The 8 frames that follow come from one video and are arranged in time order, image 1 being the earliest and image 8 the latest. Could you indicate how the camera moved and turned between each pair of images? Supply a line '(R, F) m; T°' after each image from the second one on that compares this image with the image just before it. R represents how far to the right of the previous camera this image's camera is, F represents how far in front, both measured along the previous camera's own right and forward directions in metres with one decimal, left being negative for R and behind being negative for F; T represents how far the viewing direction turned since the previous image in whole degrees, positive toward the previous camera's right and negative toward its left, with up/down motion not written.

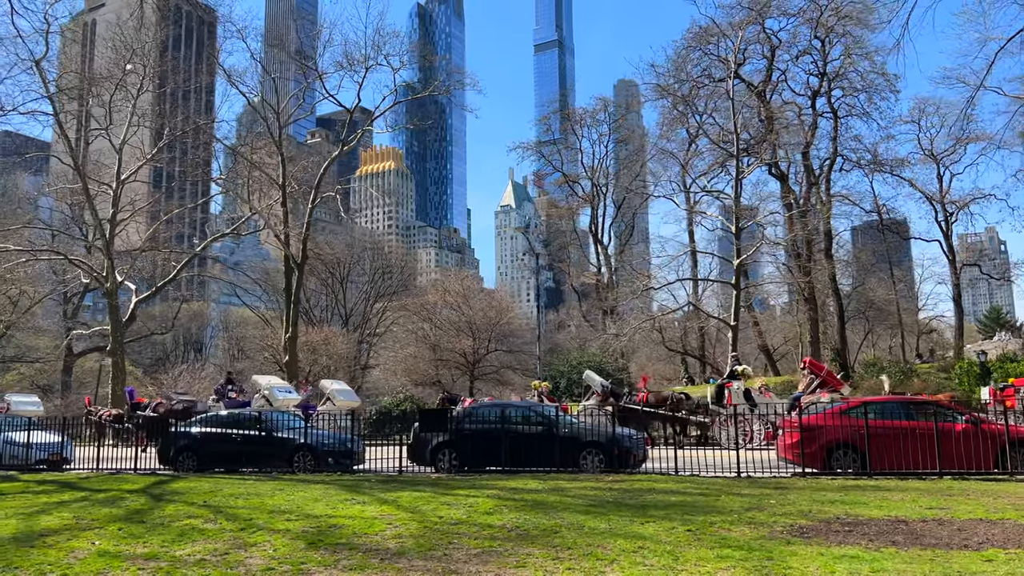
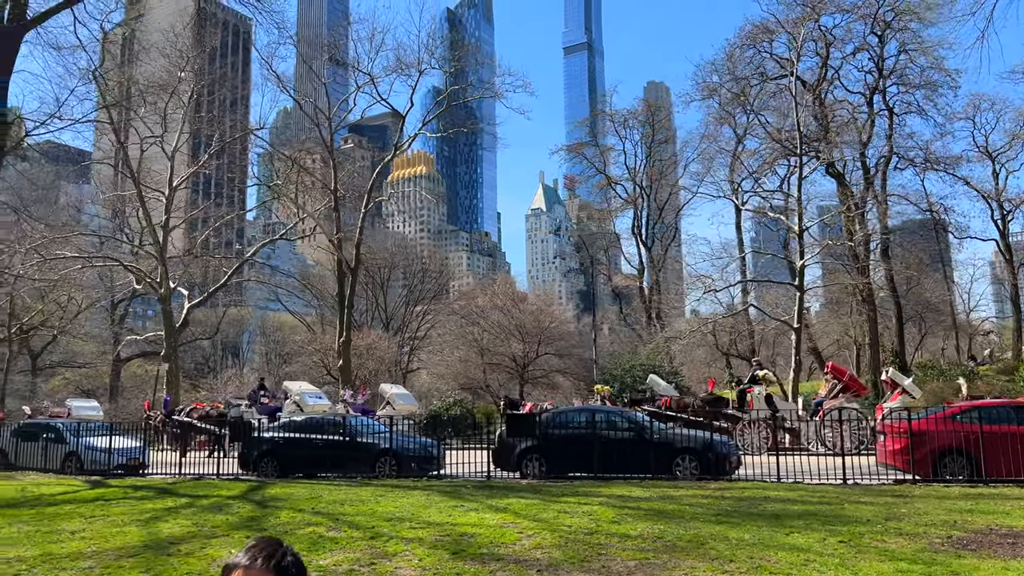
(-0.8, +0.2) m; -2°
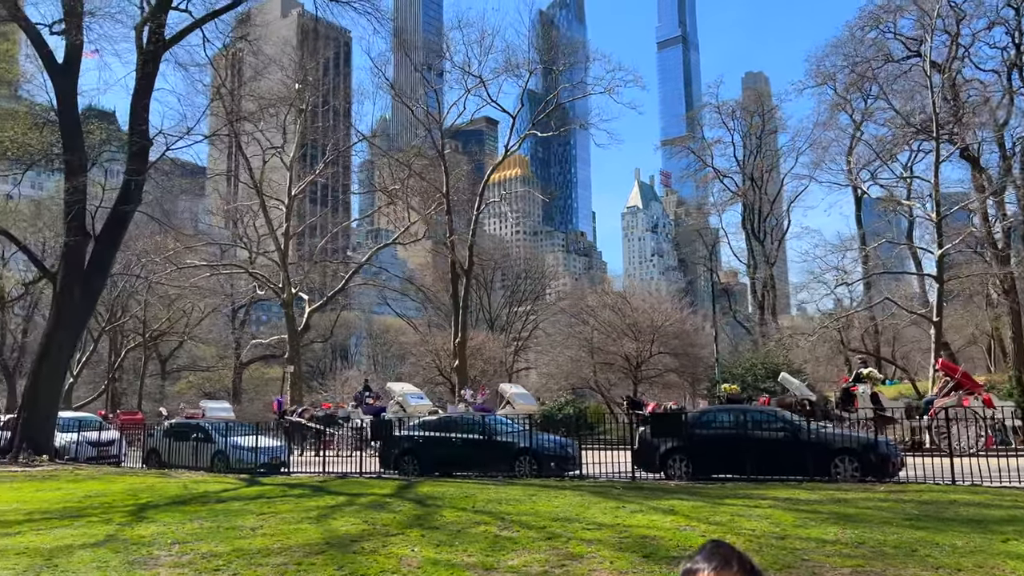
(-0.6, +0.1) m; -7°
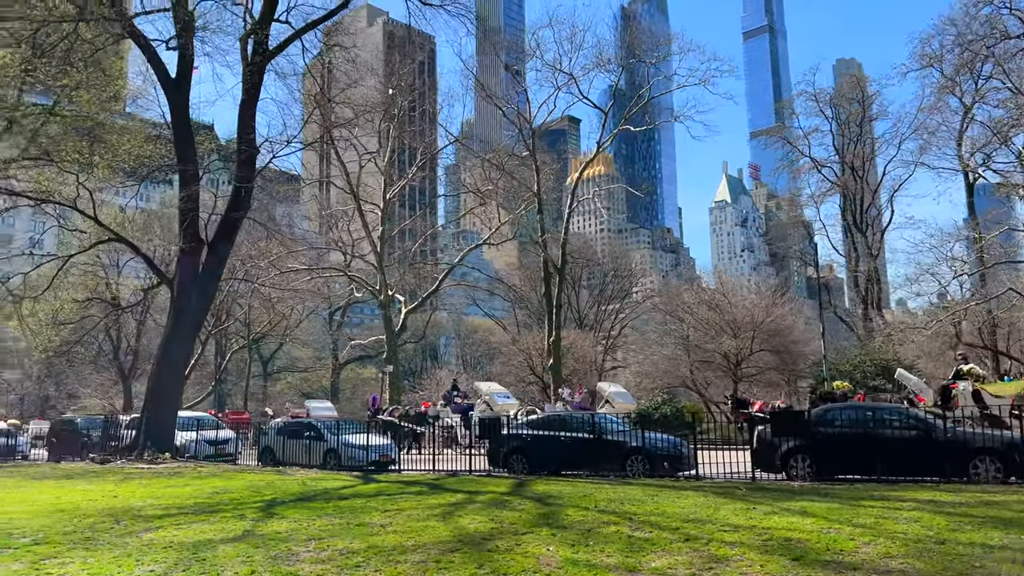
(-0.3, +0.1) m; -6°
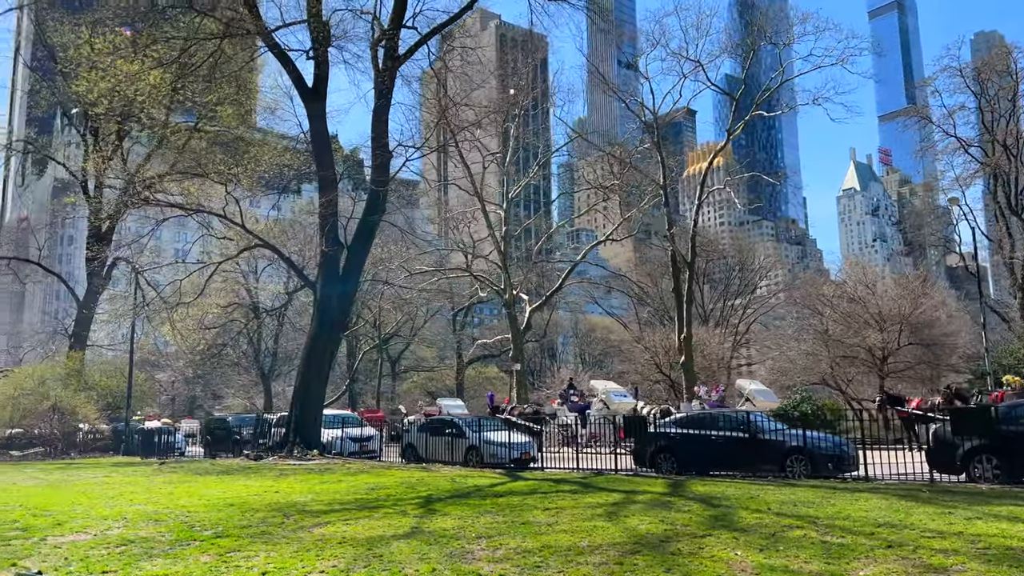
(-0.4, +0.2) m; -8°
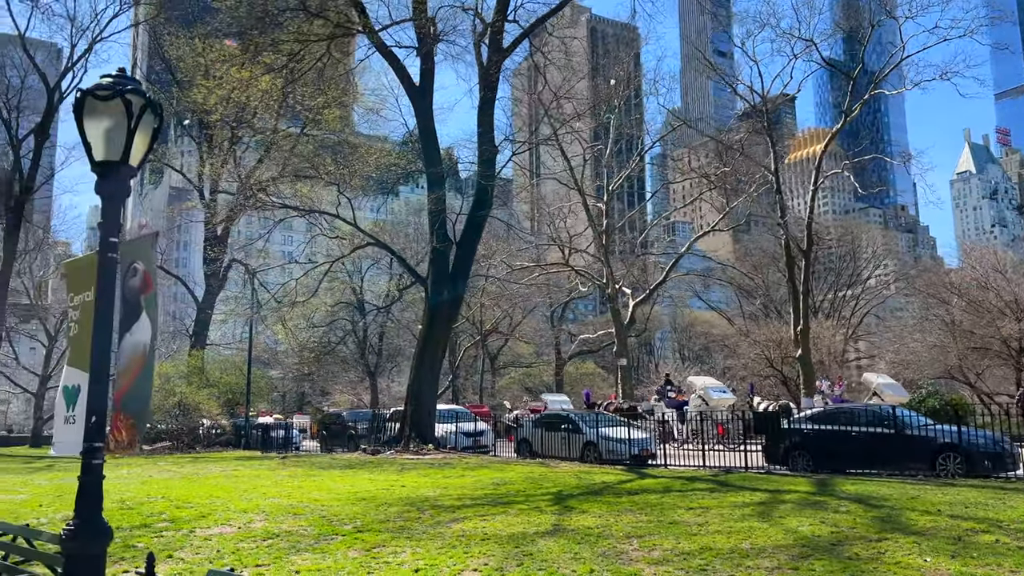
(-0.4, +0.3) m; -7°
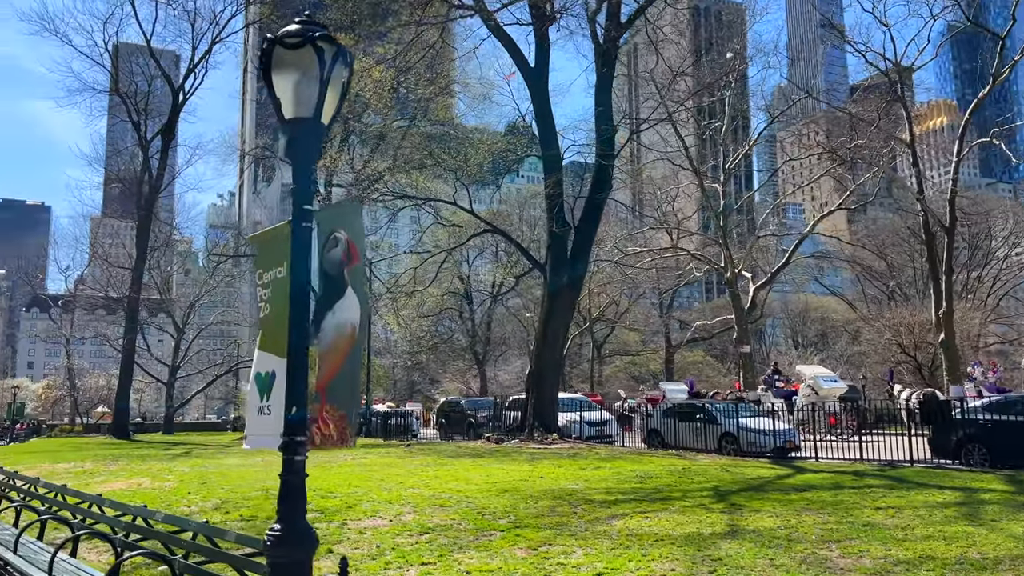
(-0.5, +0.5) m; -7°
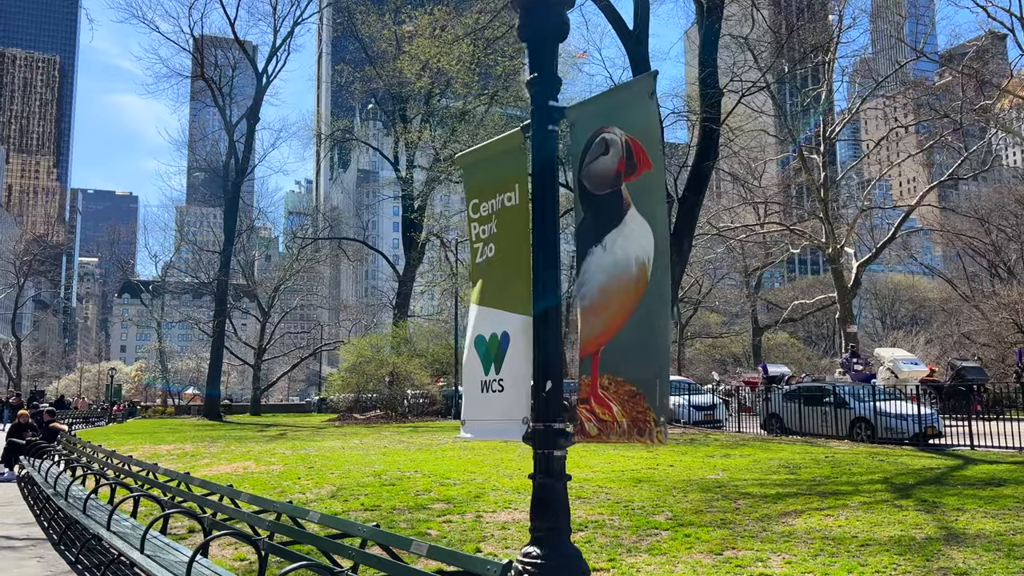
(-0.6, +0.8) m; -5°
